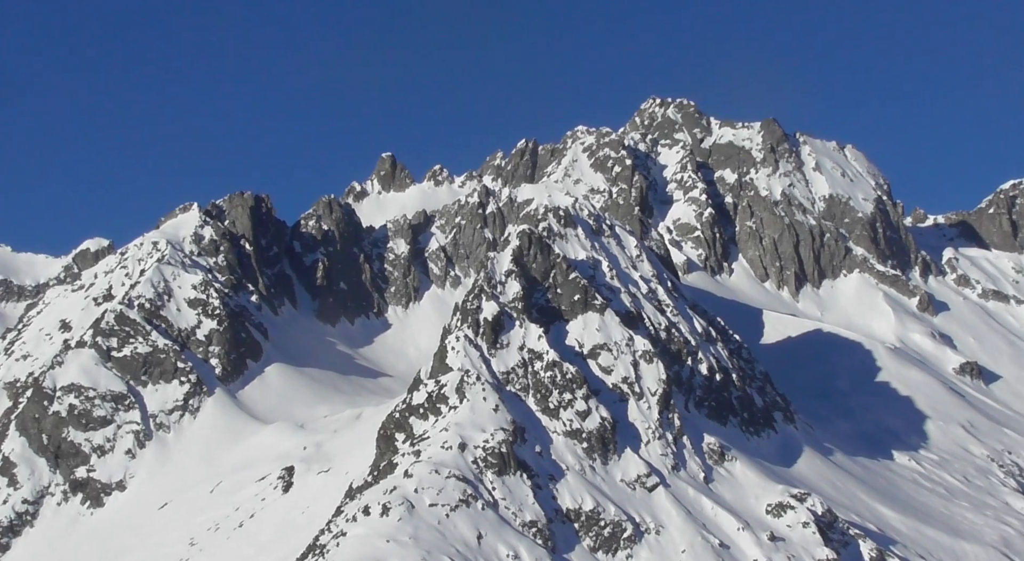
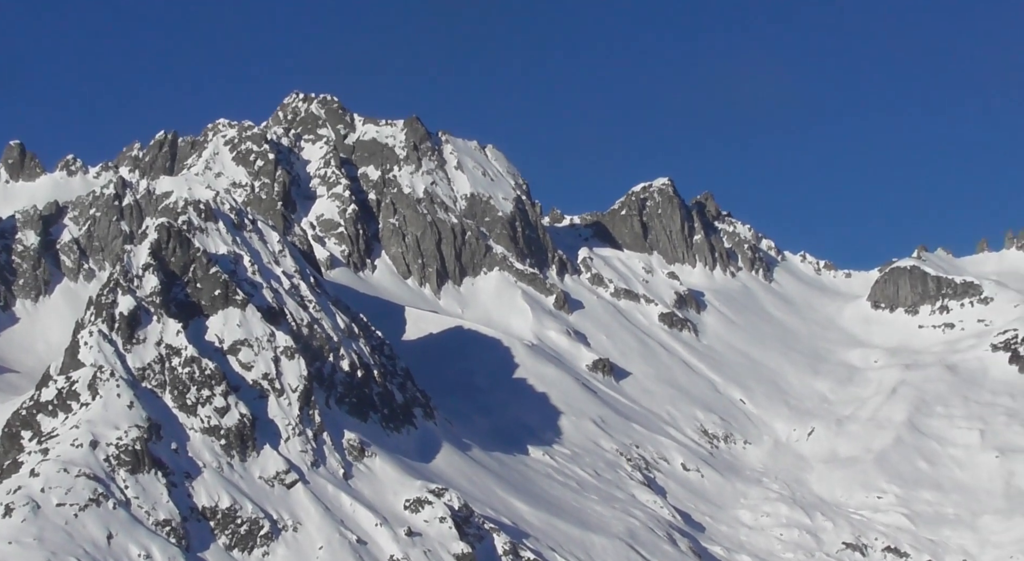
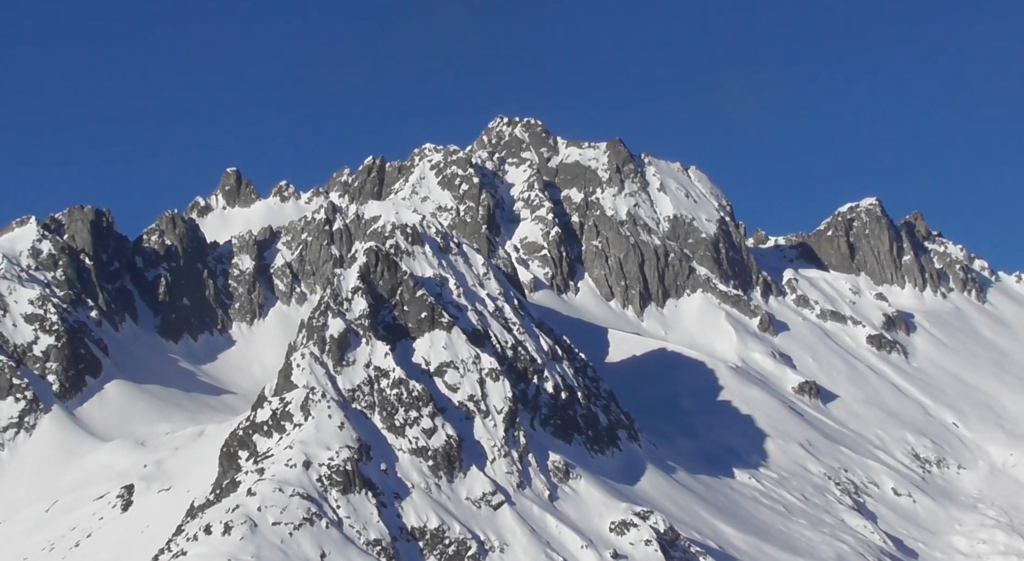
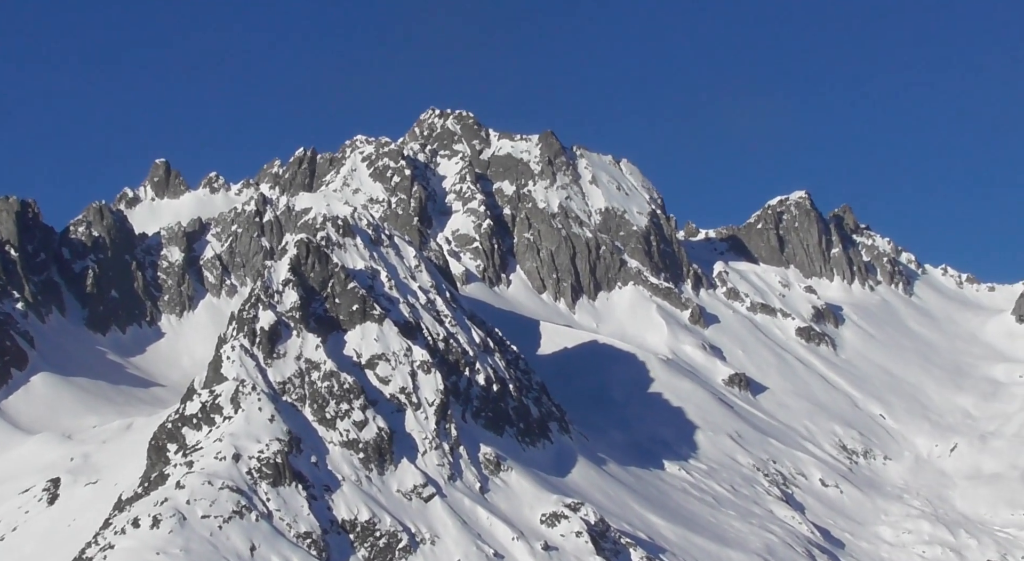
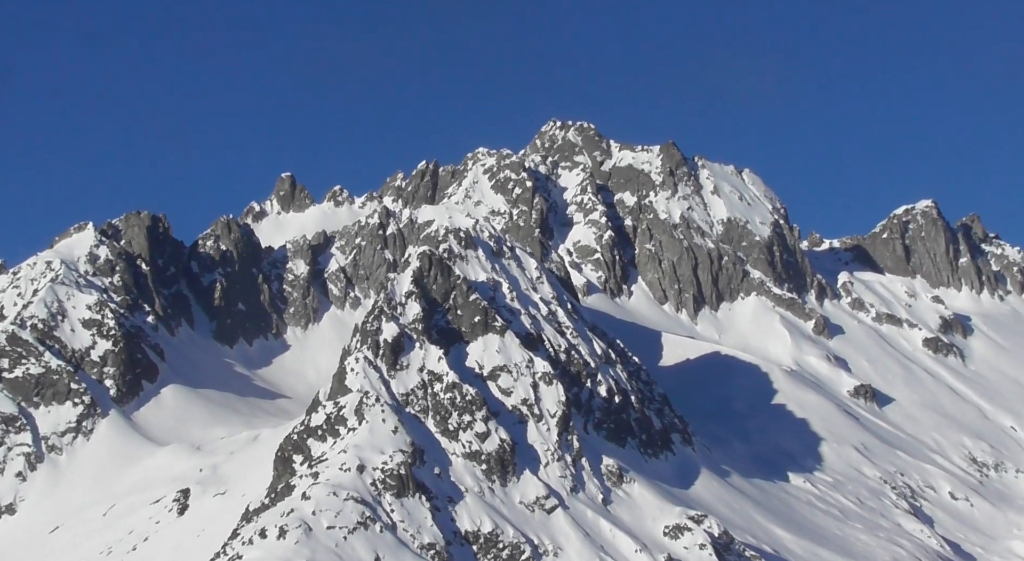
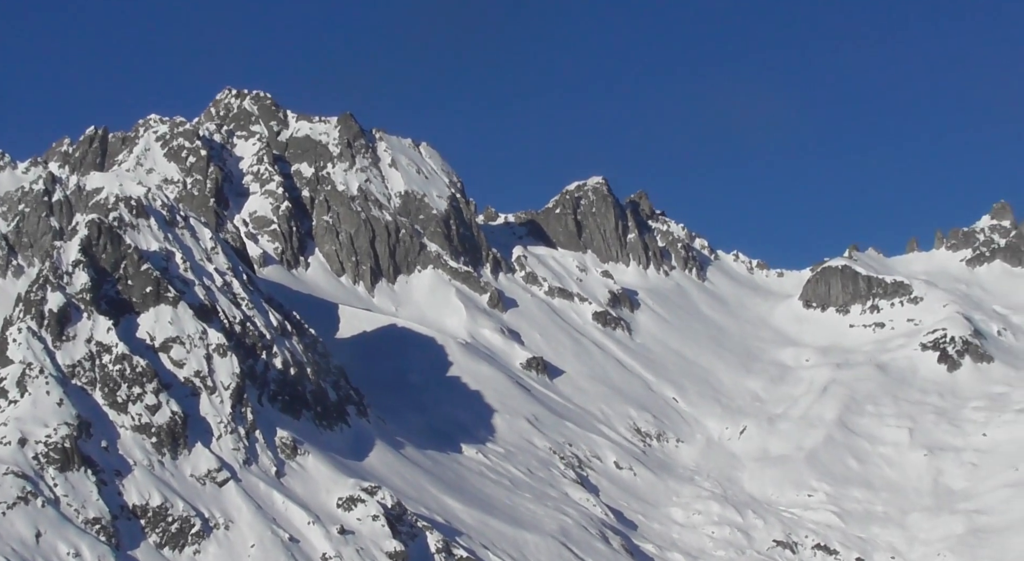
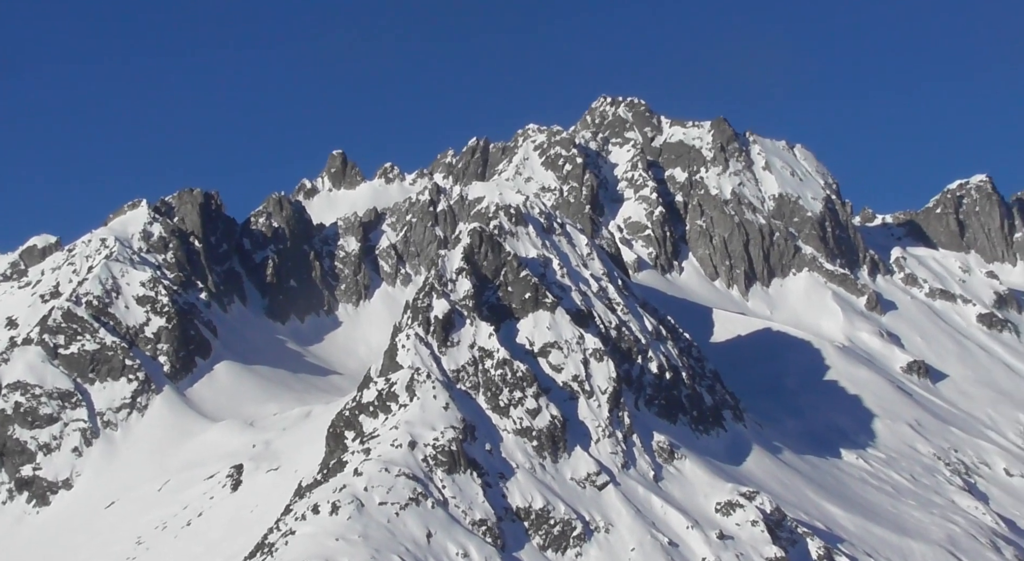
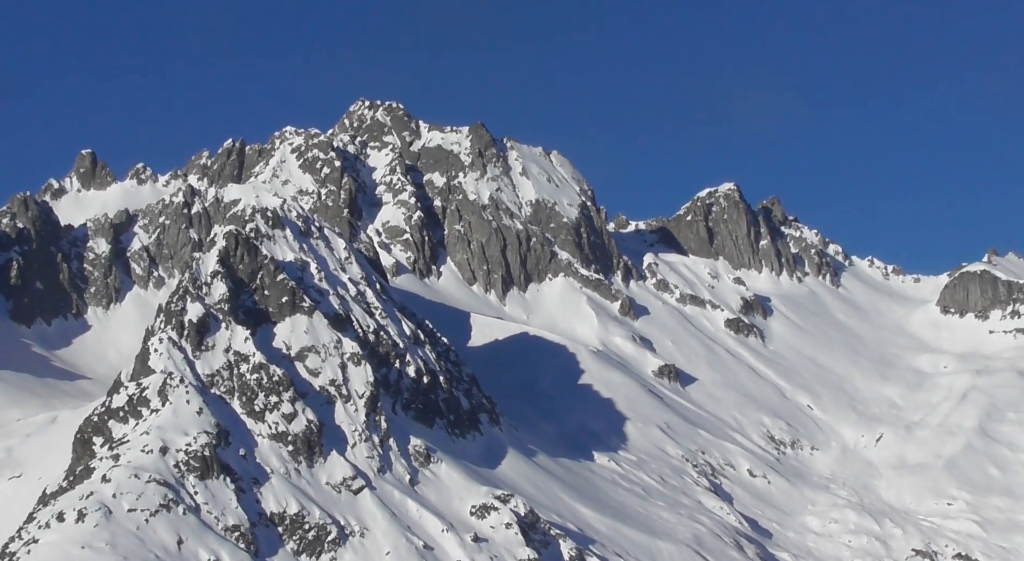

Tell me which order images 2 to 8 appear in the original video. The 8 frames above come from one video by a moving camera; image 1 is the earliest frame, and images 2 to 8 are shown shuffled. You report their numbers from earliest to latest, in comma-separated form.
7, 5, 3, 4, 8, 2, 6
